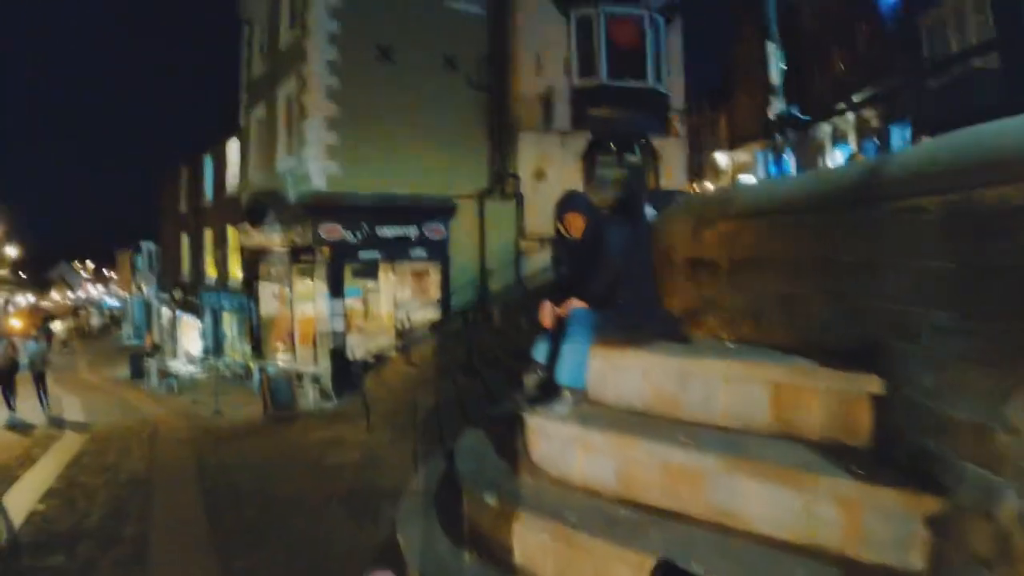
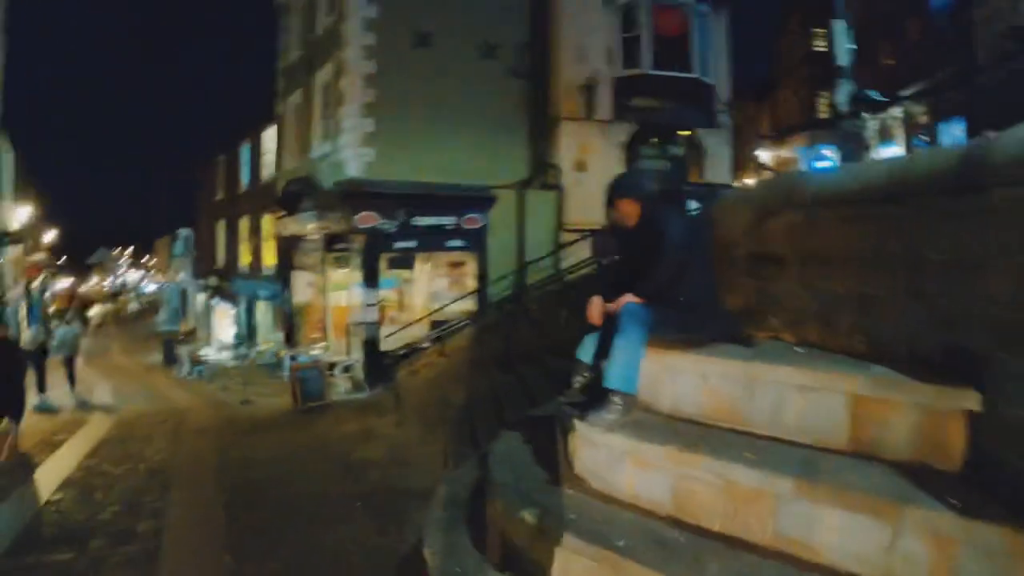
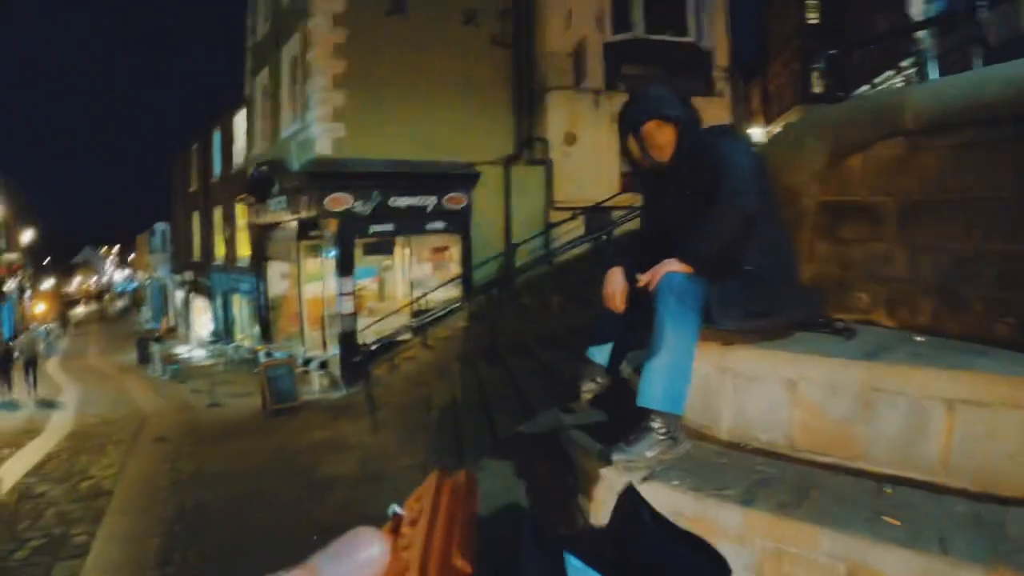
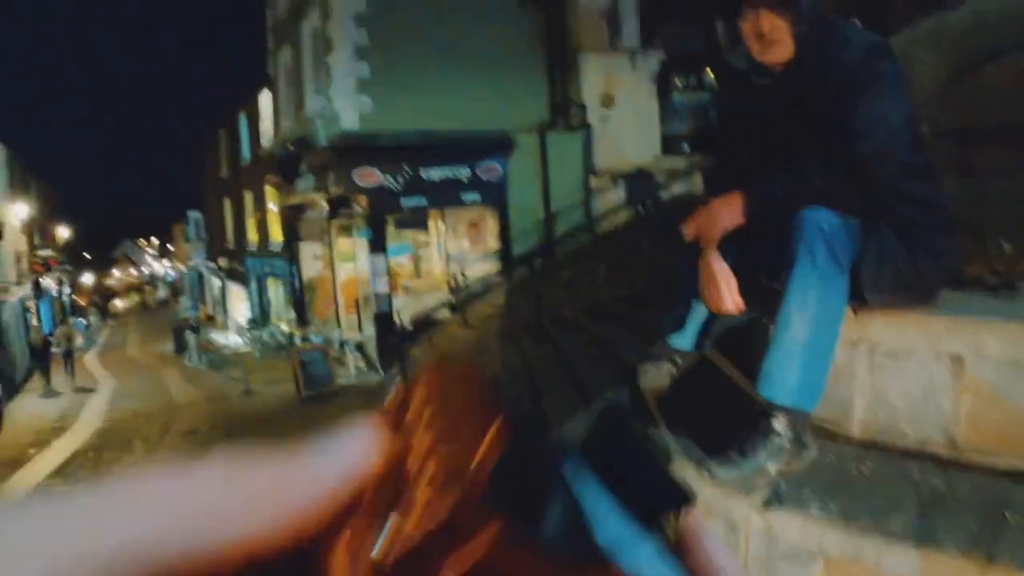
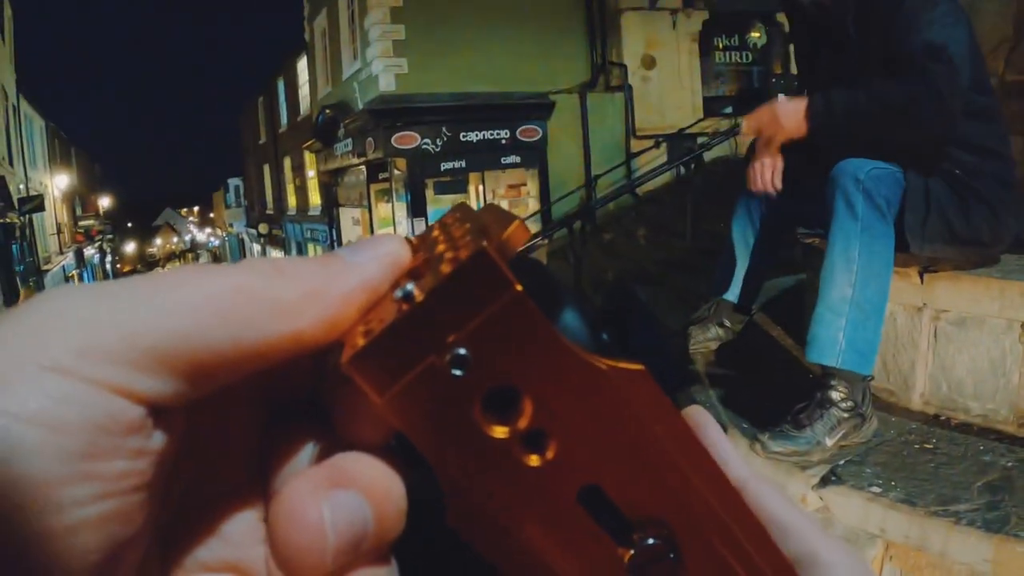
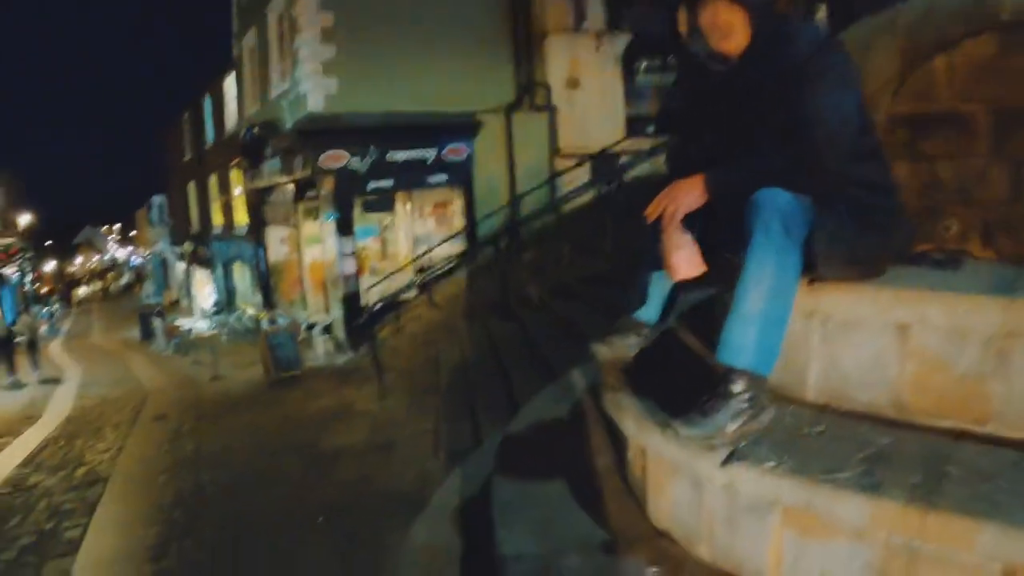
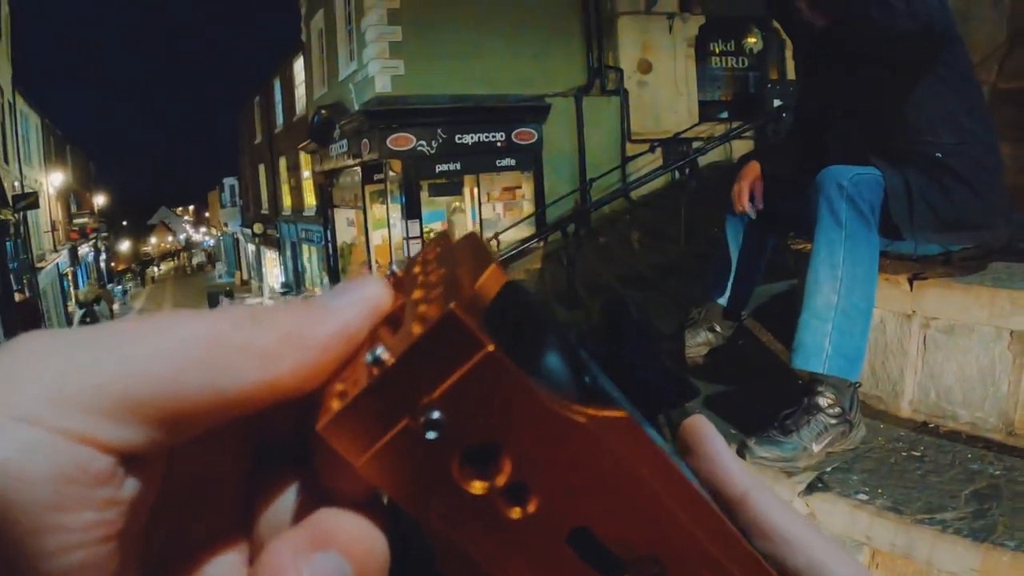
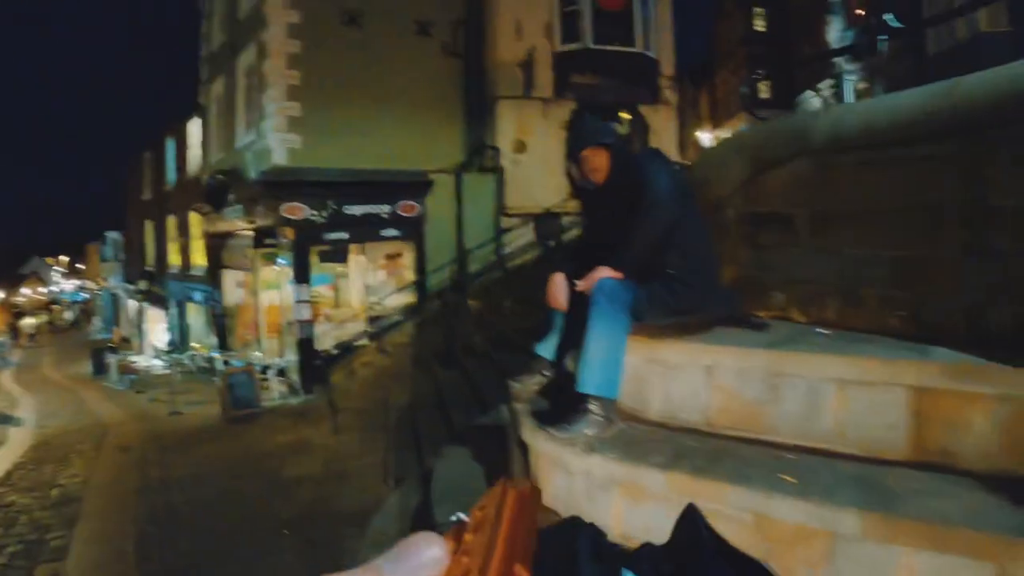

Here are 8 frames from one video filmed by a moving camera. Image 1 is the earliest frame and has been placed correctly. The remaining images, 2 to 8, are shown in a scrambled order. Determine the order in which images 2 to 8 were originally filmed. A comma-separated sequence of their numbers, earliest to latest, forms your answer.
2, 8, 3, 6, 4, 5, 7
